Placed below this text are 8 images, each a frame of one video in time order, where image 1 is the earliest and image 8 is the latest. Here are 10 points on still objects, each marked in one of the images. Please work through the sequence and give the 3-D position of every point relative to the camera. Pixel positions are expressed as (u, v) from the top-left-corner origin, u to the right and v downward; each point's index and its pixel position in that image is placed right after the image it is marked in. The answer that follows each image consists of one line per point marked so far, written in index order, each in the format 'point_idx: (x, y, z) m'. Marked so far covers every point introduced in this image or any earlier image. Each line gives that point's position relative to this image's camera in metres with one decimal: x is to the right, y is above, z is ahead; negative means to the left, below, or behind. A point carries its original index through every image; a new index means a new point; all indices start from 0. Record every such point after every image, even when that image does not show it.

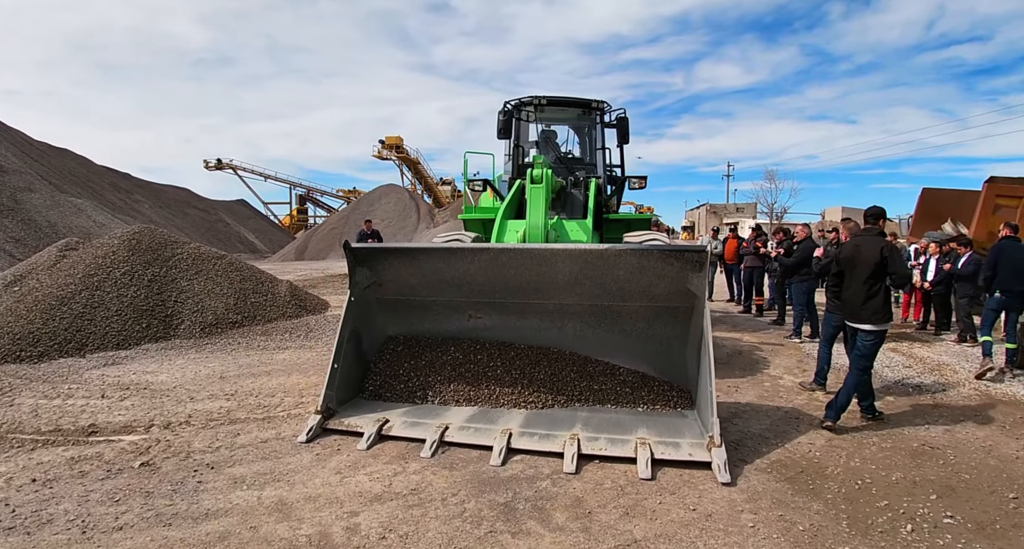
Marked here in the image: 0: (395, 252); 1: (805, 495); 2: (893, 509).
0: (-0.8, +0.2, +3.6) m
1: (+1.6, -1.1, +2.6) m
2: (+1.8, -1.2, +2.4) m
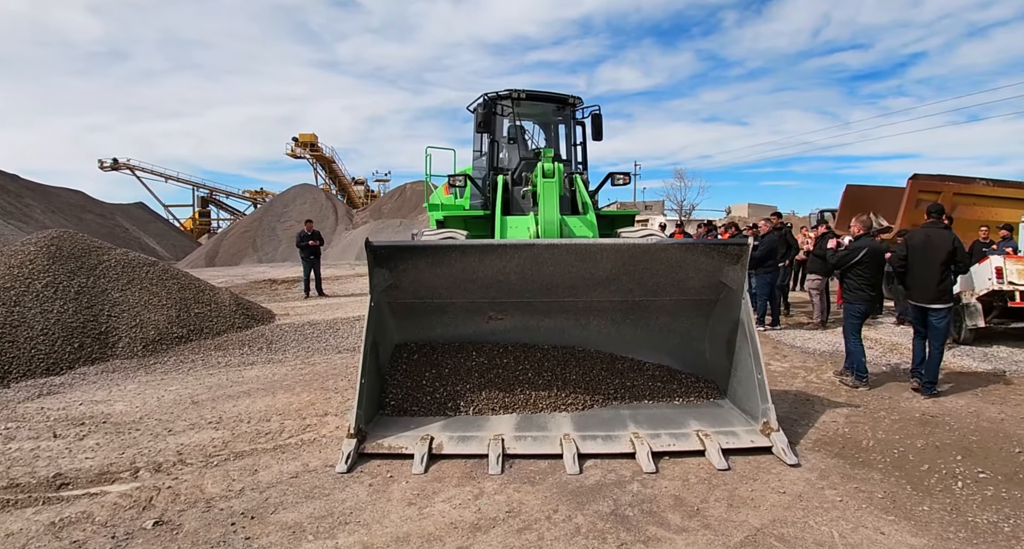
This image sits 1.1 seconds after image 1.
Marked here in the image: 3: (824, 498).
0: (-0.6, +0.2, +3.3) m
1: (+2.0, -1.1, +2.8) m
2: (+2.3, -1.1, +2.7) m
3: (+1.6, -1.1, +2.6) m
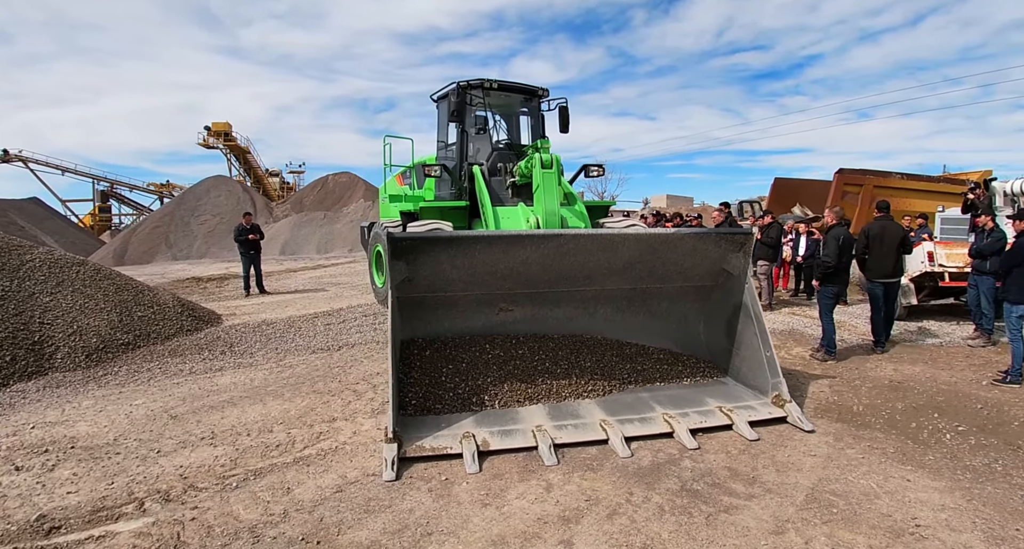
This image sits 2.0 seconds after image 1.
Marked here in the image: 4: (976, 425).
0: (-0.4, +0.2, +3.2) m
1: (+2.3, -1.0, +3.2) m
2: (+2.6, -1.0, +3.1) m
3: (+1.9, -1.0, +2.8) m
4: (+2.9, -0.9, +3.0) m
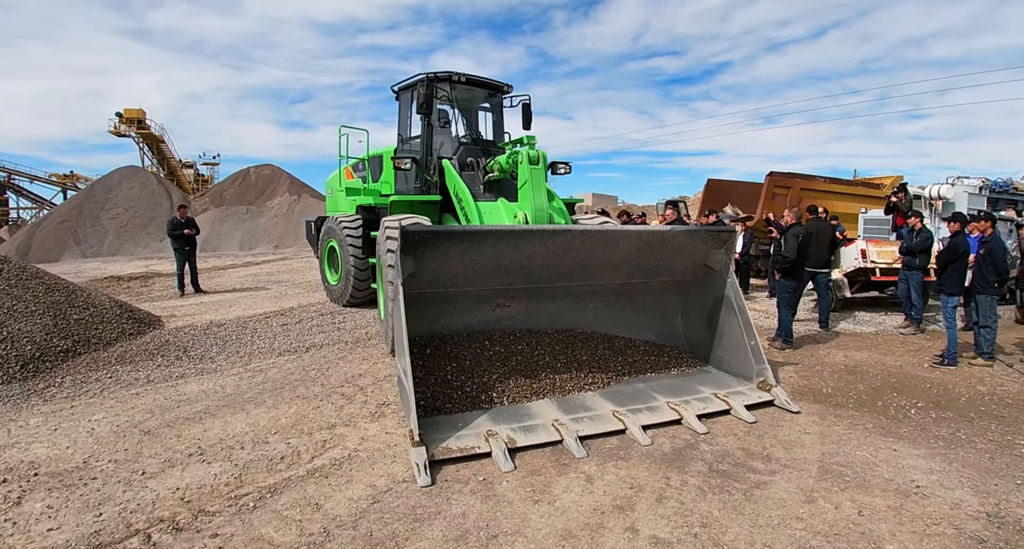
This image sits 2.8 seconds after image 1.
0: (-0.3, +0.2, +3.1) m
1: (+2.3, -0.9, +3.5) m
2: (+2.7, -0.9, +3.5) m
3: (+2.0, -1.0, +3.2) m
4: (+2.9, -0.9, +3.5) m
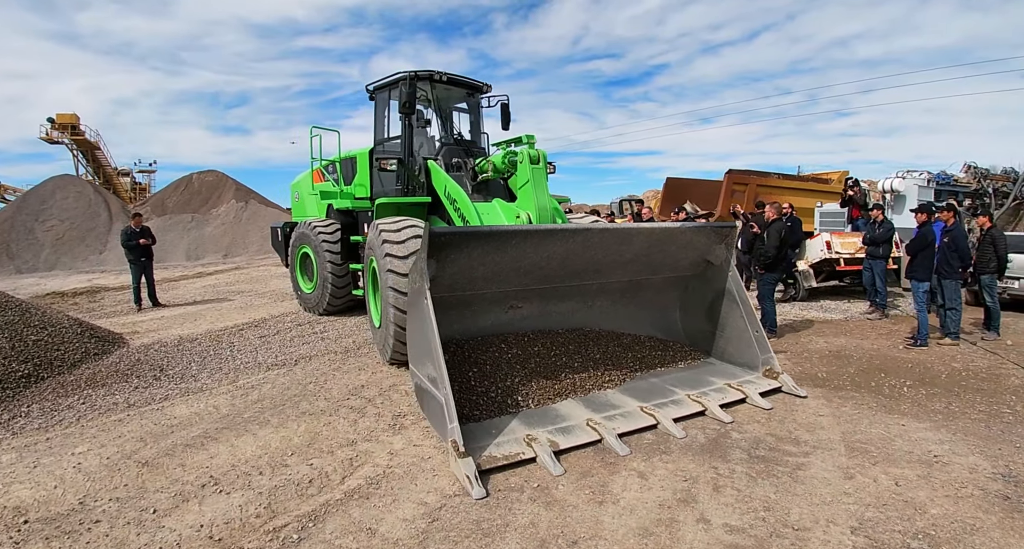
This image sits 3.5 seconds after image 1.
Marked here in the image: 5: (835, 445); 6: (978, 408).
0: (-0.2, +0.2, +3.0) m
1: (+2.5, -0.8, +3.8) m
2: (+2.8, -0.8, +3.8) m
3: (+2.2, -0.9, +3.3) m
4: (+3.1, -0.8, +3.8) m
5: (+1.8, -1.0, +2.9) m
6: (+3.1, -0.9, +3.3) m
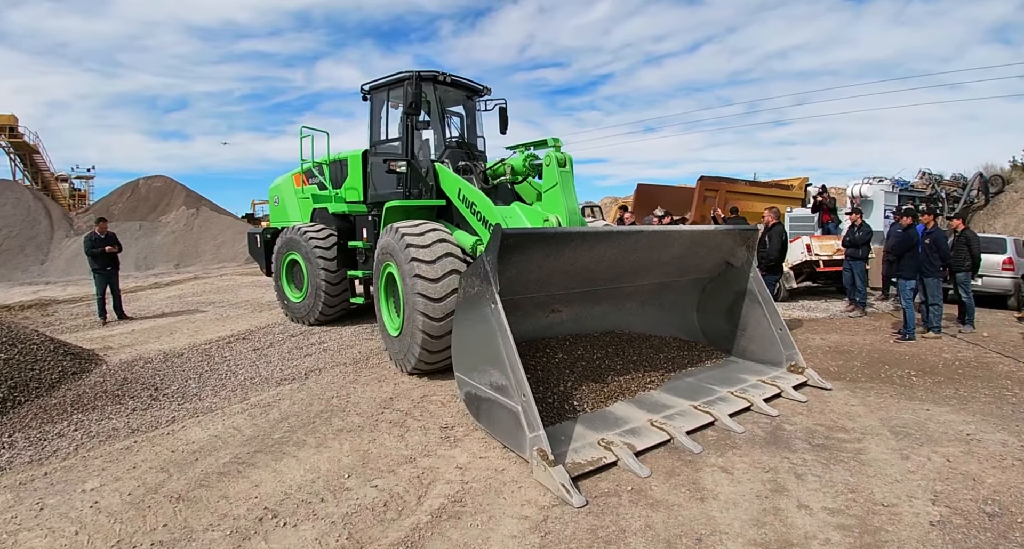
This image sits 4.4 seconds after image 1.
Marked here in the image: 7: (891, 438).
0: (+0.2, +0.2, +3.0) m
1: (+2.7, -0.8, +4.0) m
2: (+3.1, -0.8, +4.1) m
3: (+2.6, -0.9, +3.6) m
4: (+3.3, -0.8, +4.1) m
5: (+2.2, -1.0, +3.1) m
6: (+3.4, -0.9, +3.6) m
7: (+2.2, -1.0, +3.0) m
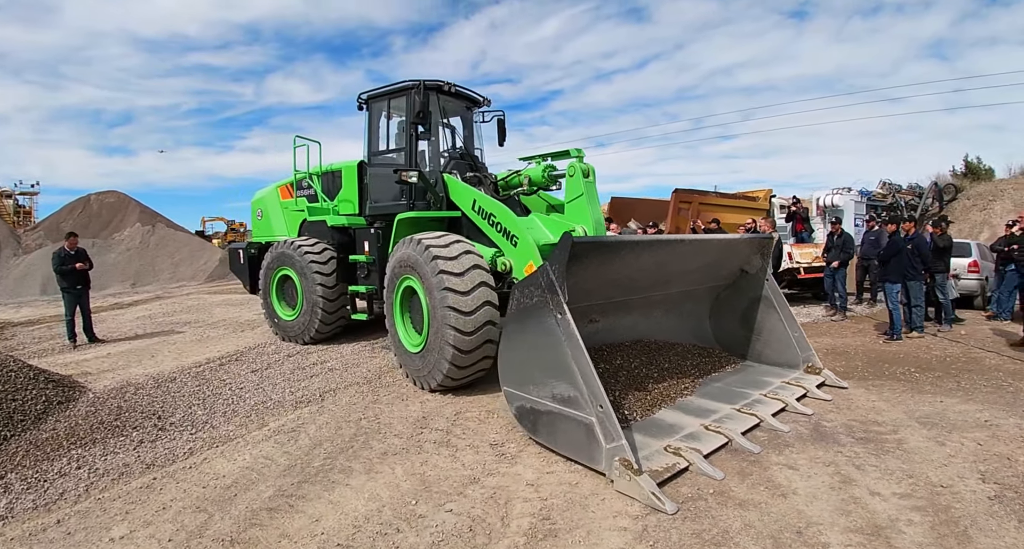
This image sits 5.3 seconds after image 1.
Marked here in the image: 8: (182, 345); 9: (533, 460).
0: (+0.6, +0.2, +3.0) m
1: (+3.0, -0.9, +4.2) m
2: (+3.3, -0.8, +4.3) m
3: (+2.8, -0.9, +3.8) m
4: (+3.6, -0.8, +4.4) m
5: (+2.6, -1.0, +3.2) m
6: (+3.7, -0.9, +4.0) m
7: (+2.6, -1.0, +3.2) m
8: (-3.5, -0.8, +5.4) m
9: (+0.1, -1.1, +3.0) m
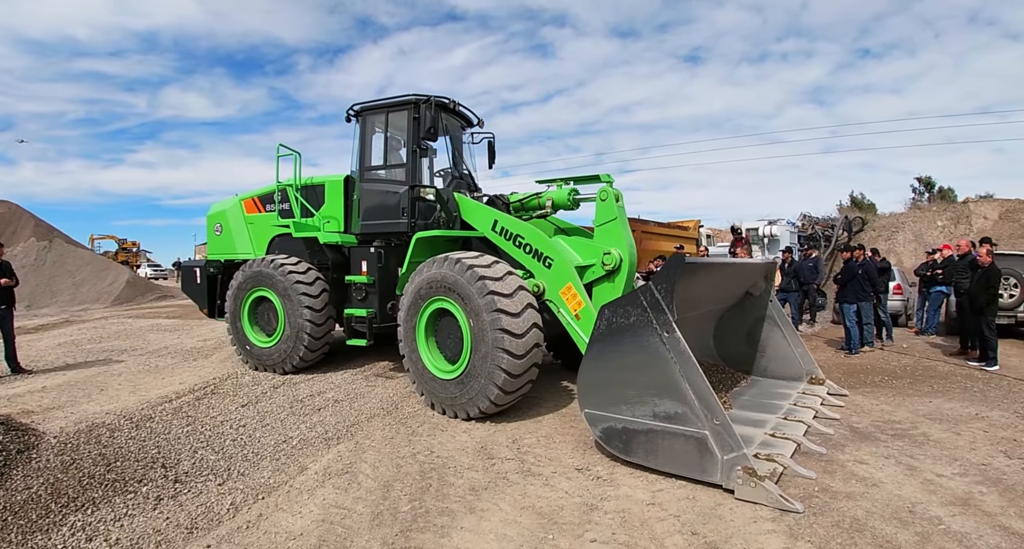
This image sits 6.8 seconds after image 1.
0: (+1.1, 0.0, +3.0) m
1: (+3.2, -1.1, +4.7) m
2: (+3.5, -1.0, +4.9) m
3: (+3.2, -1.1, +4.3) m
4: (+3.7, -1.0, +5.0) m
5: (+3.0, -1.1, +3.7) m
6: (+4.0, -1.0, +4.6) m
7: (+3.1, -1.1, +3.6) m
8: (-3.4, -1.0, +4.5) m
9: (+0.7, -1.2, +2.9) m
